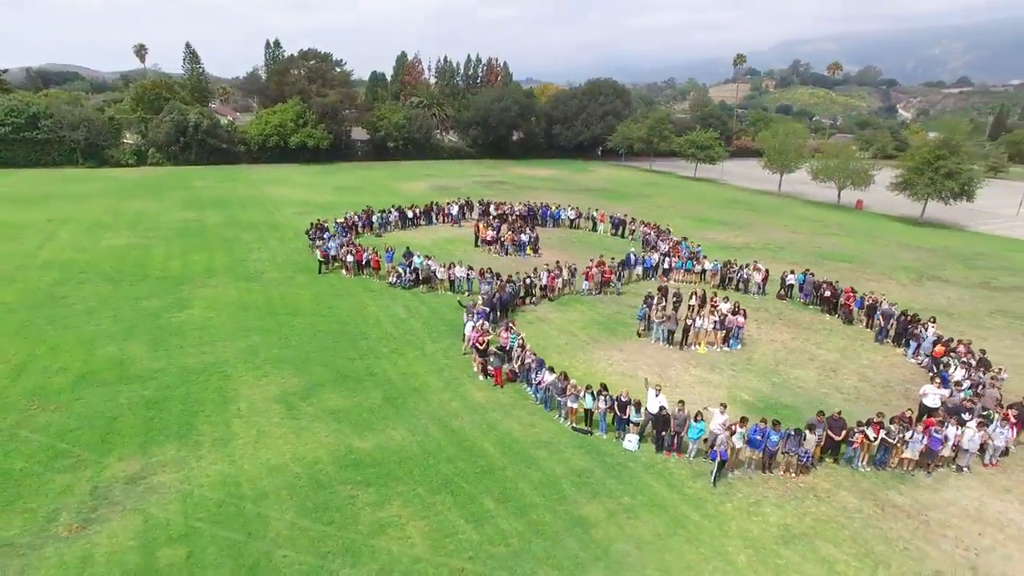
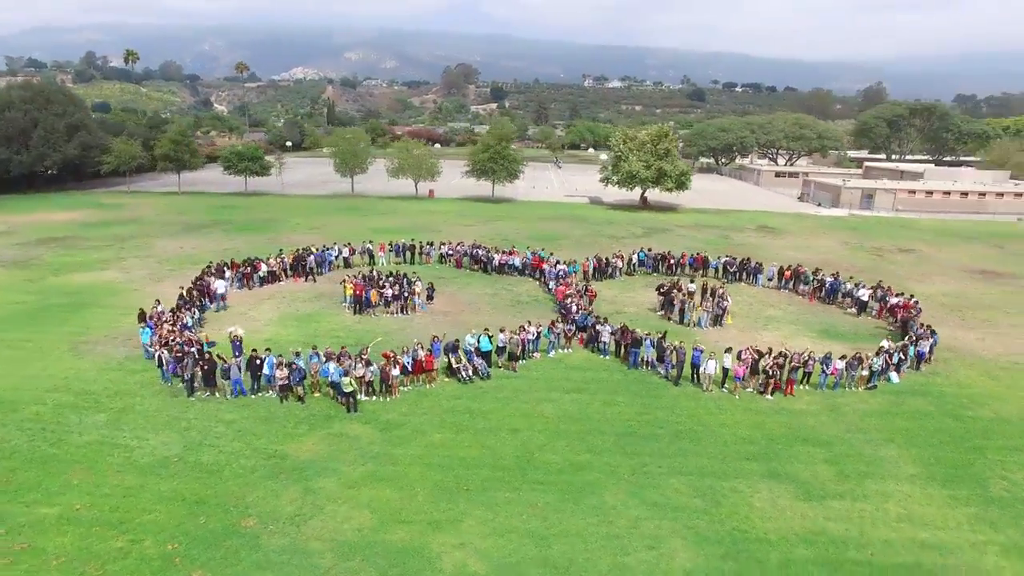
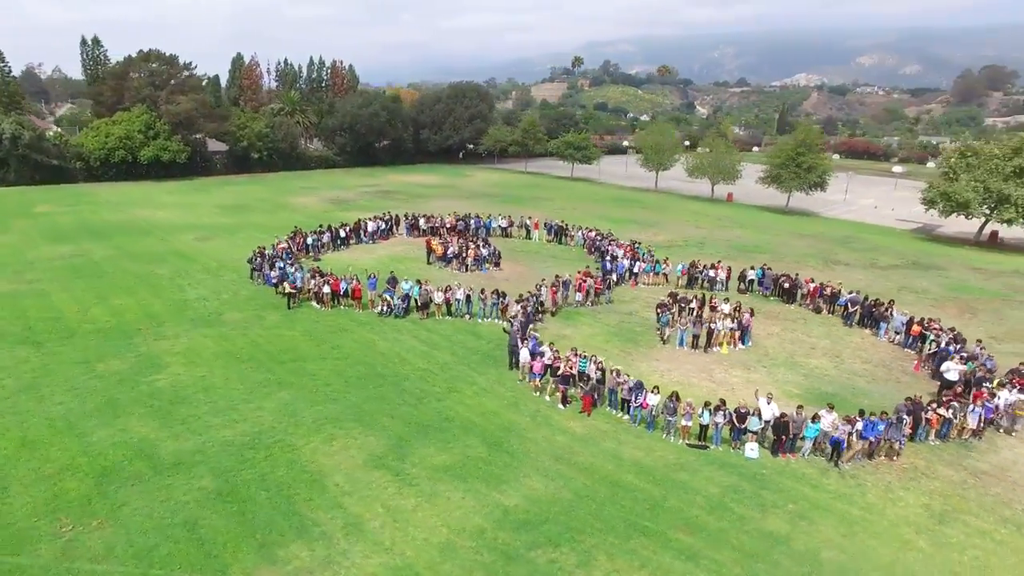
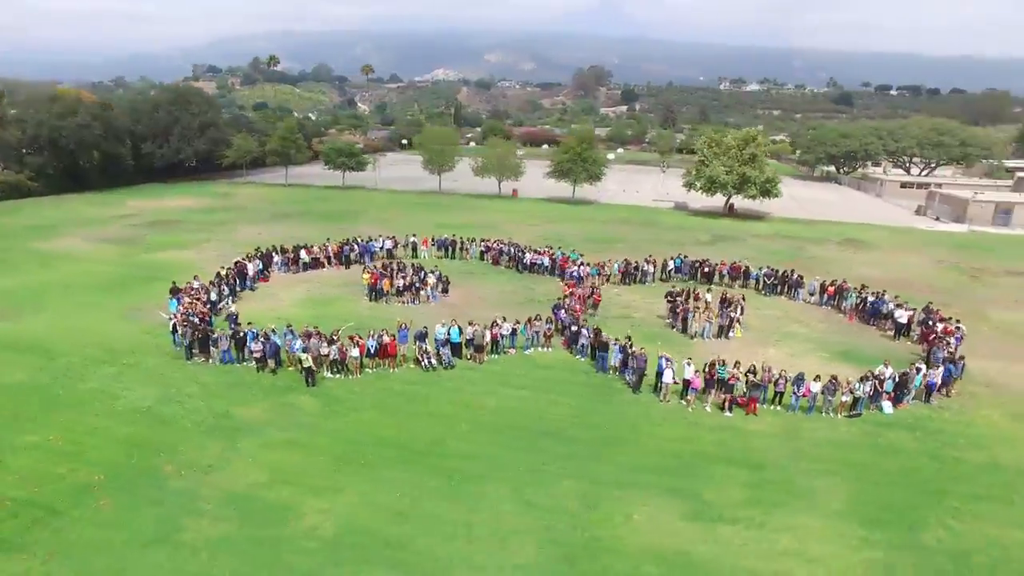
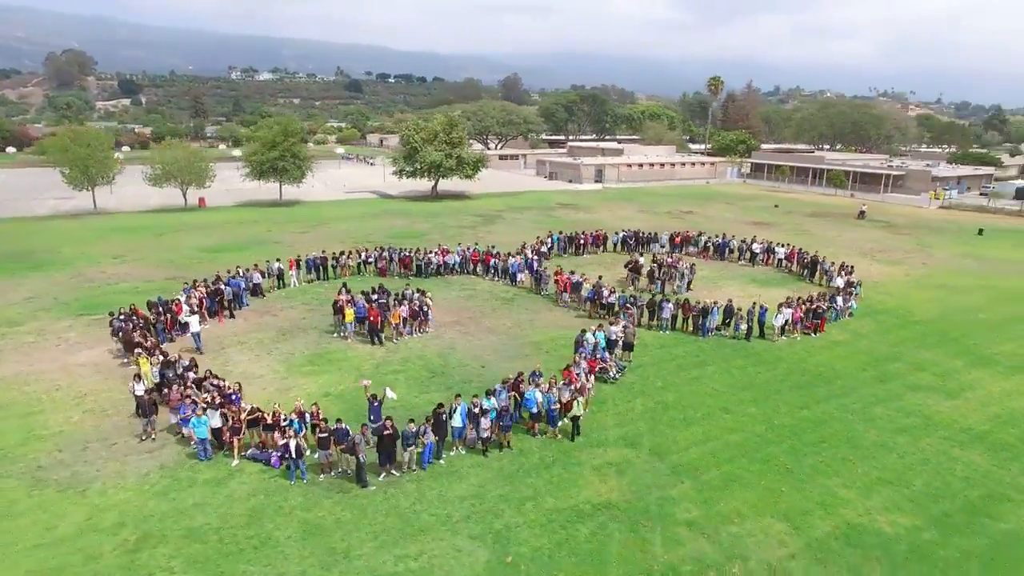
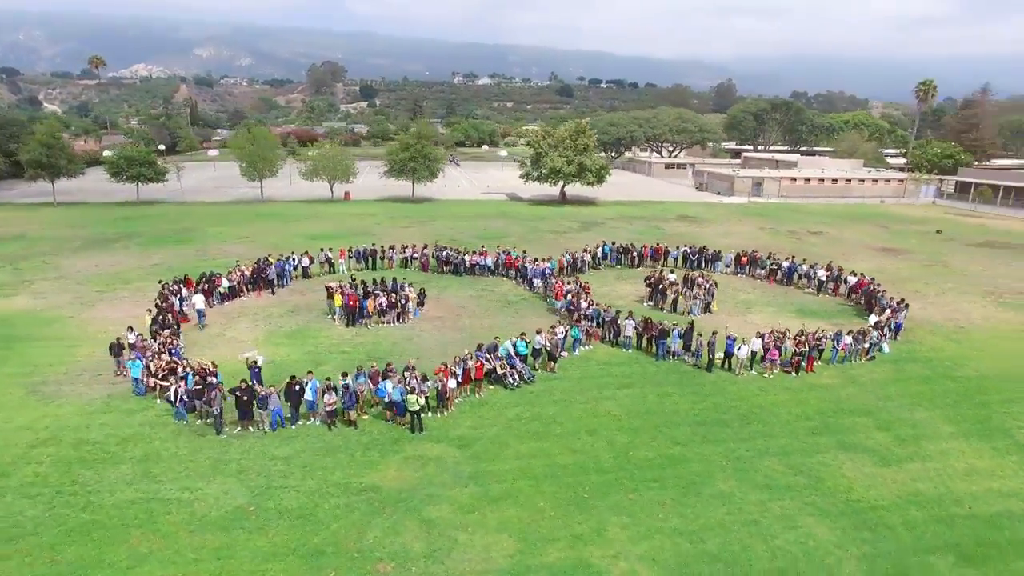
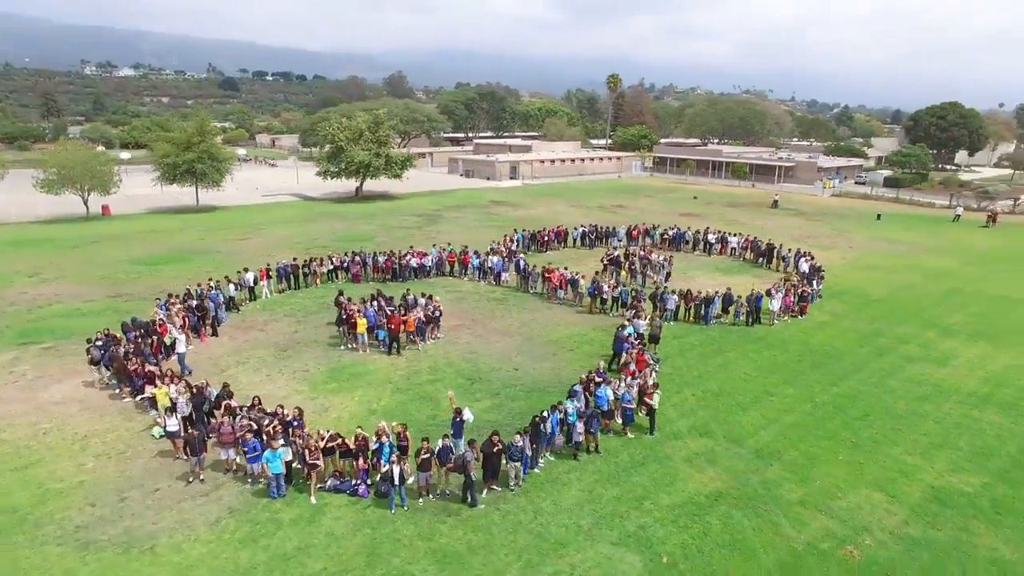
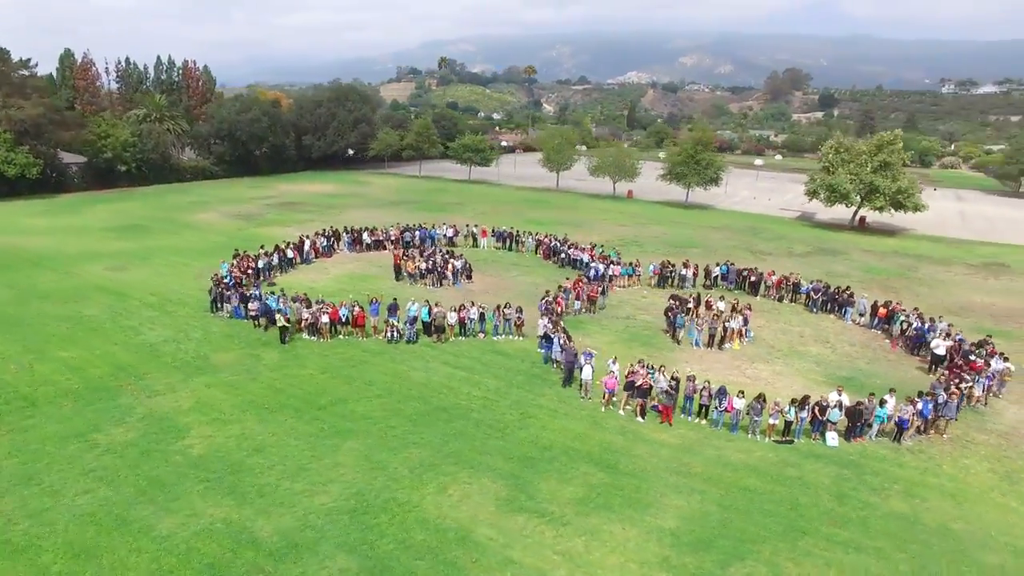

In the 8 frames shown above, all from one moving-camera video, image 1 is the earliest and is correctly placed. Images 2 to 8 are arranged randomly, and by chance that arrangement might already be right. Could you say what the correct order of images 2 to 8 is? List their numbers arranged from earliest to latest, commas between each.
3, 8, 4, 2, 6, 5, 7
